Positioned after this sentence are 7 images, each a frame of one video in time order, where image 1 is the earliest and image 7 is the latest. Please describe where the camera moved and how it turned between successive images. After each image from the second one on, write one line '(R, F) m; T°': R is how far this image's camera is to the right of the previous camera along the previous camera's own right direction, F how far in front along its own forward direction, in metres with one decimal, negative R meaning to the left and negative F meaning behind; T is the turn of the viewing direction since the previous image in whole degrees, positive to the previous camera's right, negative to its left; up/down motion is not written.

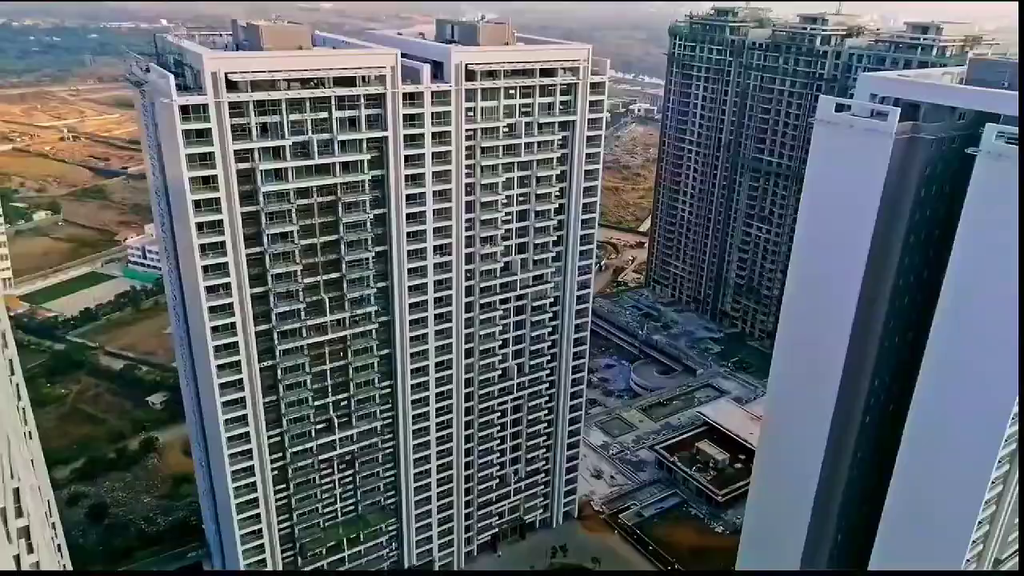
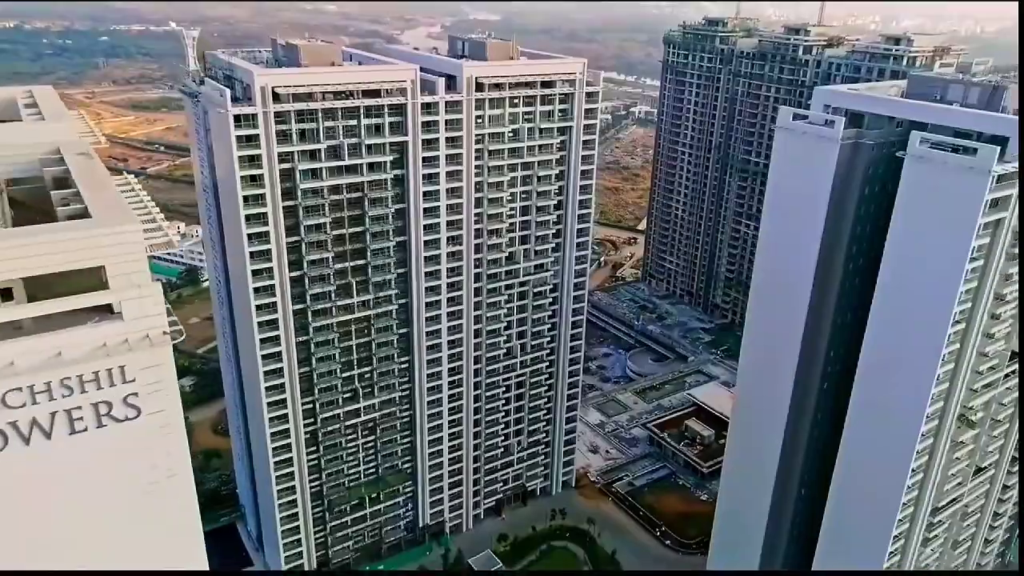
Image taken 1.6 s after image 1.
(0.0, -4.6) m; 0°
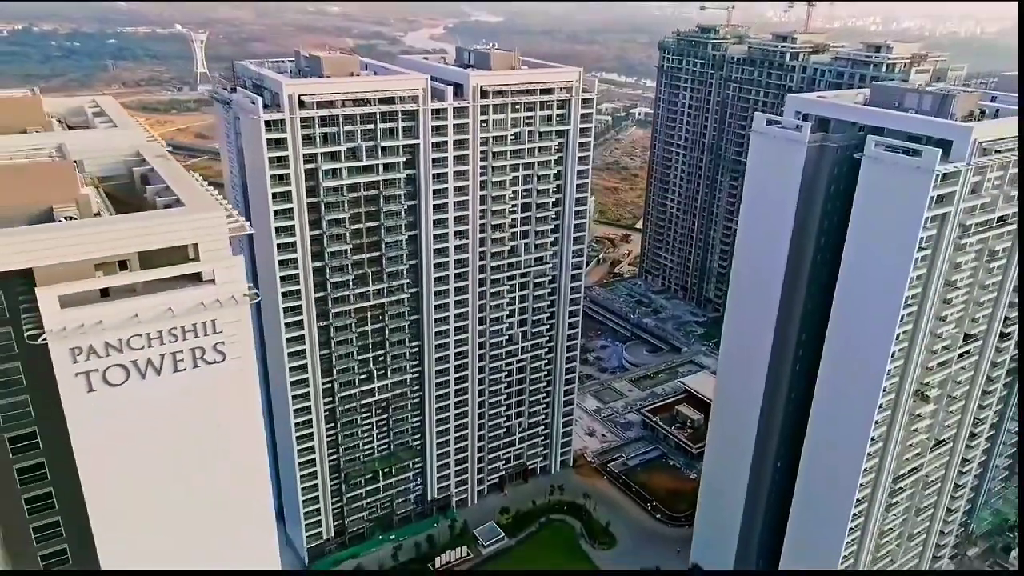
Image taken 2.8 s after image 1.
(0.0, -3.6) m; 0°
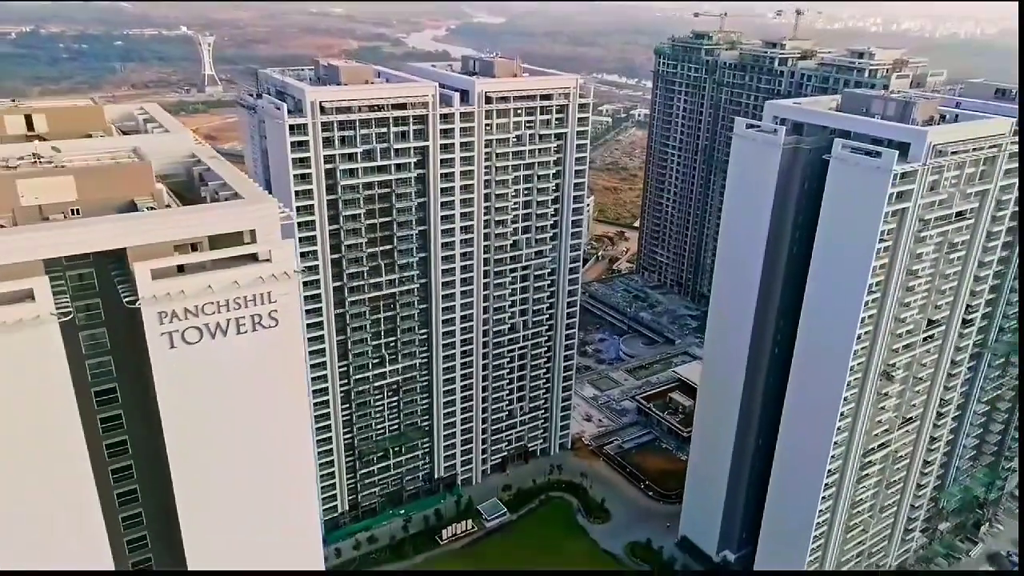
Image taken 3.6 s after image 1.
(0.0, -3.5) m; 0°
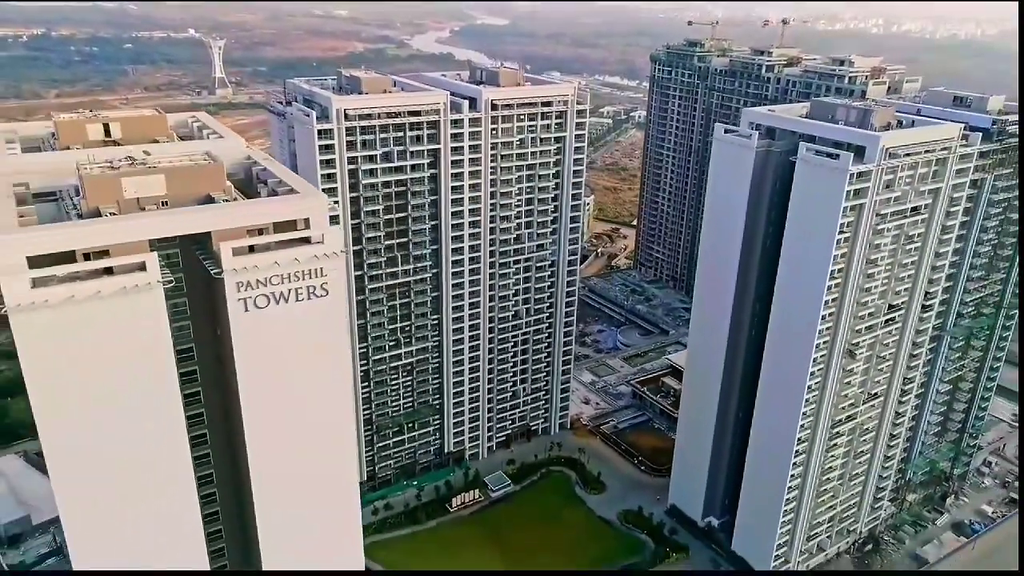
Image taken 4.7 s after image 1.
(0.0, -4.7) m; 0°
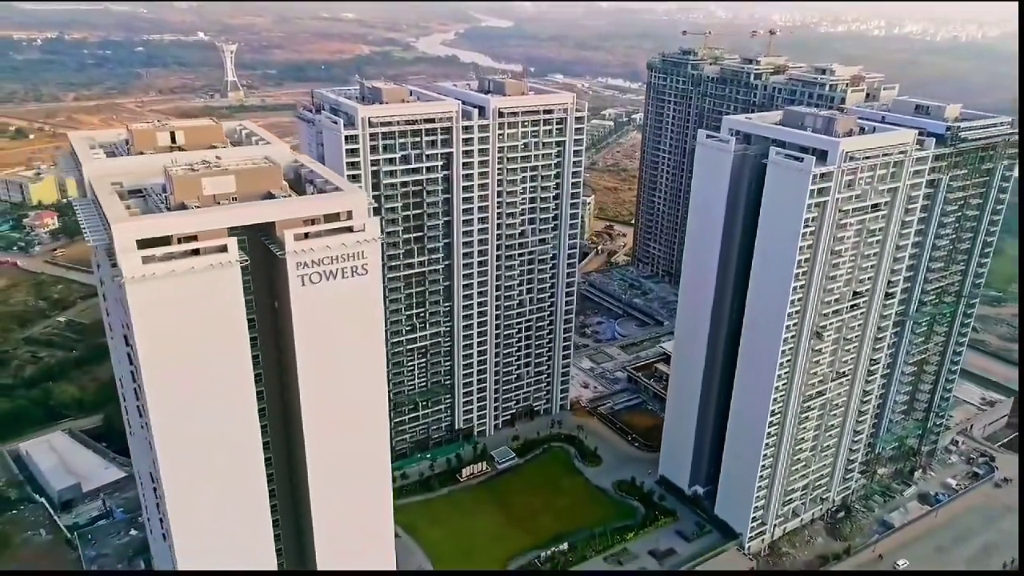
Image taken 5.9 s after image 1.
(-0.1, -5.4) m; 0°
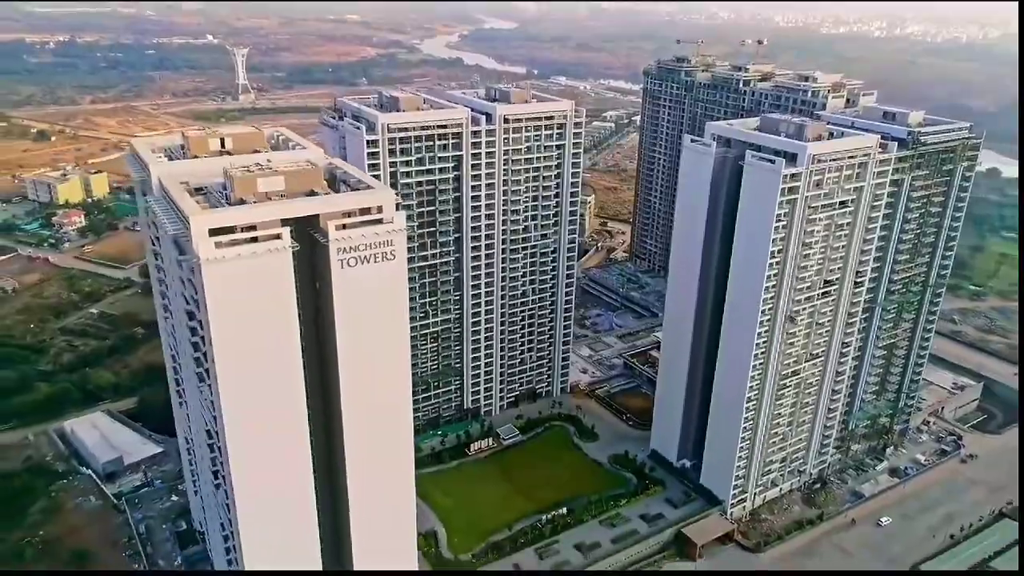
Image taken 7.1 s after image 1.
(-0.1, -5.6) m; 0°
